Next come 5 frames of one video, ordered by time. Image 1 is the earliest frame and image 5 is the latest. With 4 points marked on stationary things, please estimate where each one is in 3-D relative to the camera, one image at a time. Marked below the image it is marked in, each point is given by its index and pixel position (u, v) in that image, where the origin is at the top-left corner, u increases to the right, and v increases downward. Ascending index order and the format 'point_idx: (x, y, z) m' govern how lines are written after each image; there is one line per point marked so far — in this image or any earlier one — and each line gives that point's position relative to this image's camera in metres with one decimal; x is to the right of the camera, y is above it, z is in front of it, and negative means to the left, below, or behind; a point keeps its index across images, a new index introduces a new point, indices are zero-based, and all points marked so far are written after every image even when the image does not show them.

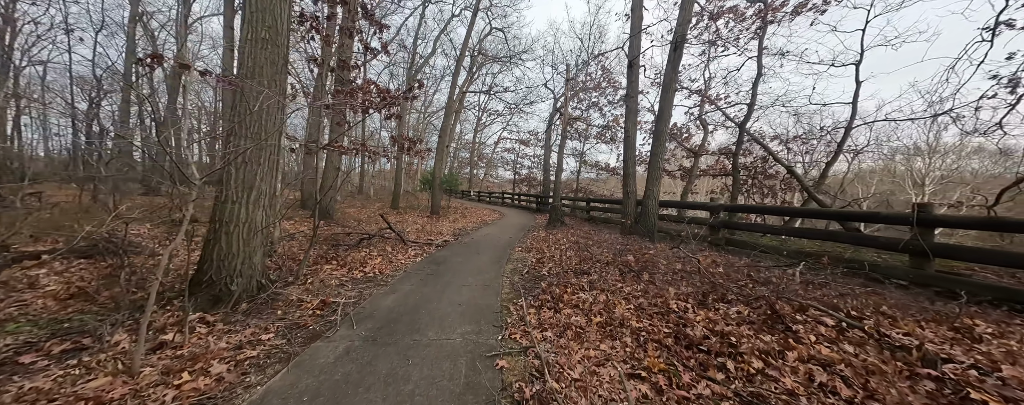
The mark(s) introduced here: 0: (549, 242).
0: (+0.9, -1.0, +6.8) m
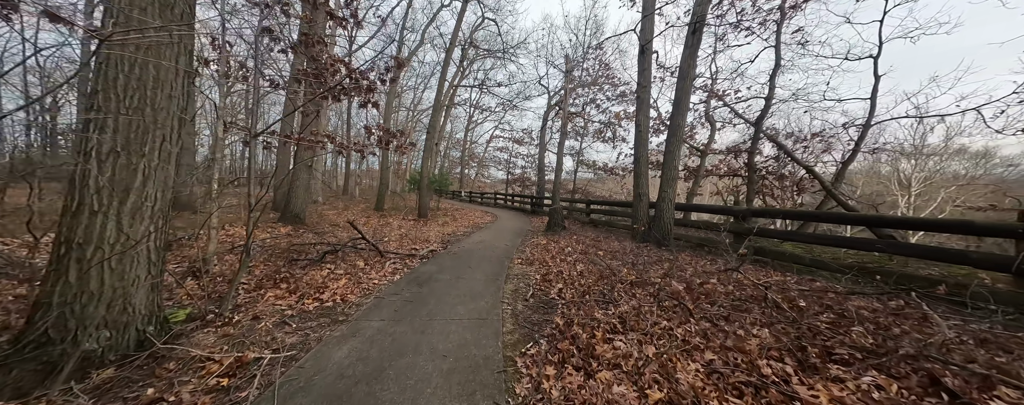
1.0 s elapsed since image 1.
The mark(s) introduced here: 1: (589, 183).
0: (+0.9, -1.1, +5.9) m
1: (+5.0, +1.2, +17.4) m
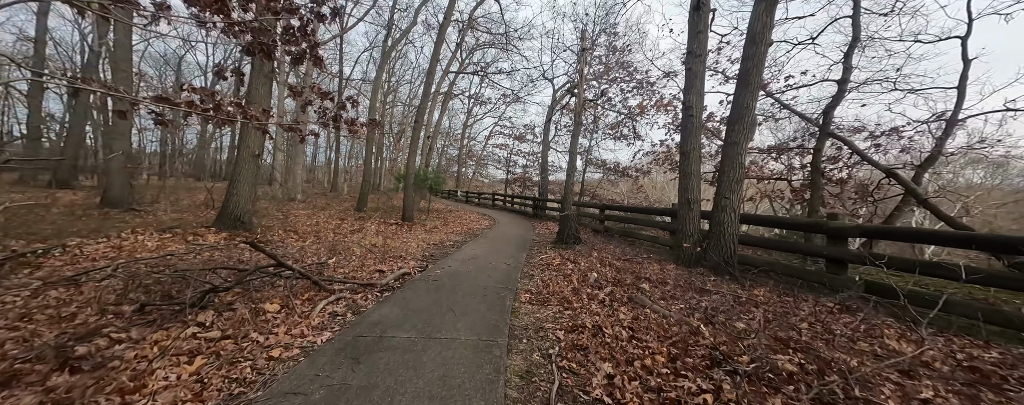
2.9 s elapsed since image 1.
0: (+0.9, -1.2, +4.2) m
1: (+5.0, +1.0, +15.7) m
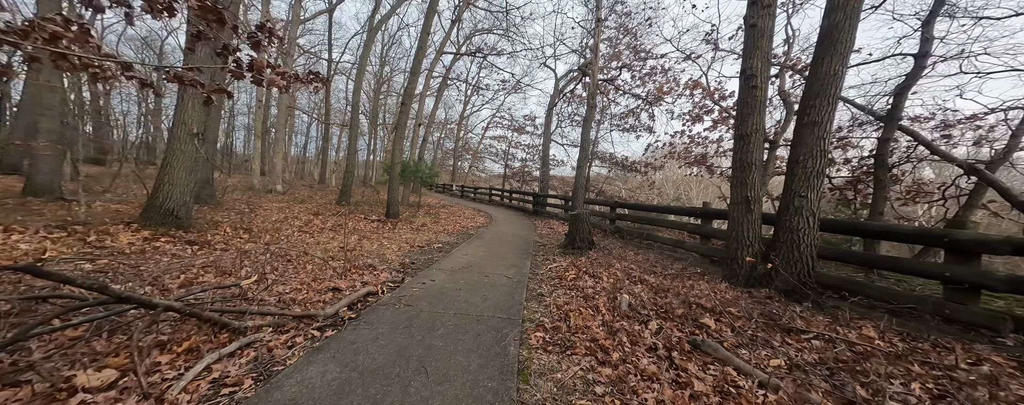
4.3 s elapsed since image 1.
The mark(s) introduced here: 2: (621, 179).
0: (+1.0, -1.2, +3.0) m
1: (+4.9, +1.2, +14.5) m
2: (+5.8, +1.3, +14.3) m
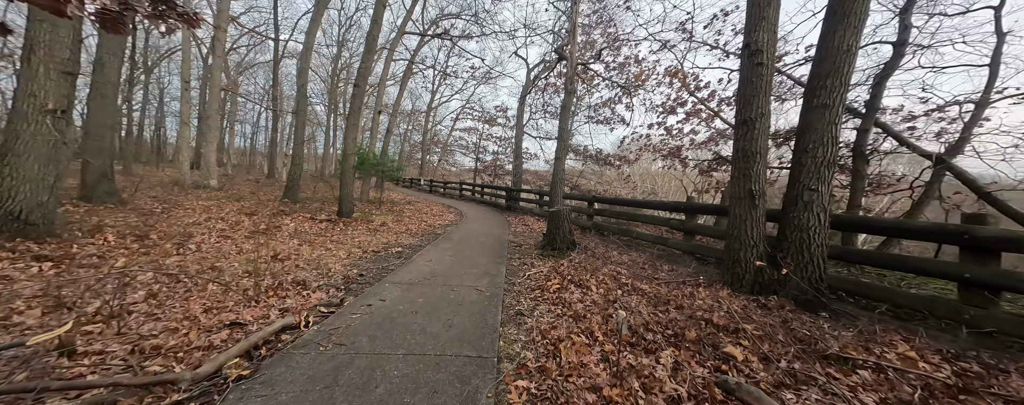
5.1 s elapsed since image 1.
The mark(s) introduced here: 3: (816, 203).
0: (+0.7, -1.2, +2.4) m
1: (+3.5, +1.5, +14.2) m
2: (+4.3, +1.6, +14.0) m
3: (+3.4, 0.0, +3.0) m
